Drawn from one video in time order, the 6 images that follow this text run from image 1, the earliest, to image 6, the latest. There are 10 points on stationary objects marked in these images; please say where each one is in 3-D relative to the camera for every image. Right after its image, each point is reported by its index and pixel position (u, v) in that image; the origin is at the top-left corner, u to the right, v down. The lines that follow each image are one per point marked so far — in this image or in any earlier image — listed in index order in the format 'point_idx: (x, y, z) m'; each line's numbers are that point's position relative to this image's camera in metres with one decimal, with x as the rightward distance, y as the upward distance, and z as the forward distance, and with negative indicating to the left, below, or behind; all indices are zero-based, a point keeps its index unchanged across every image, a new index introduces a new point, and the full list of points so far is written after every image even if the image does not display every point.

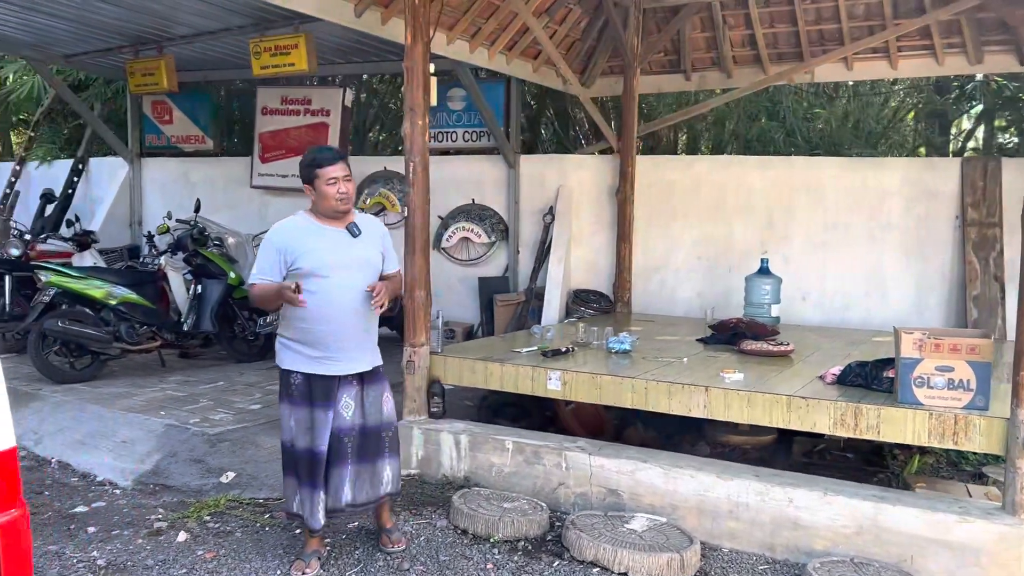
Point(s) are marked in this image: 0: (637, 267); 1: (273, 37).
0: (+1.0, +0.2, +6.9) m
1: (-1.7, +1.8, +6.1) m
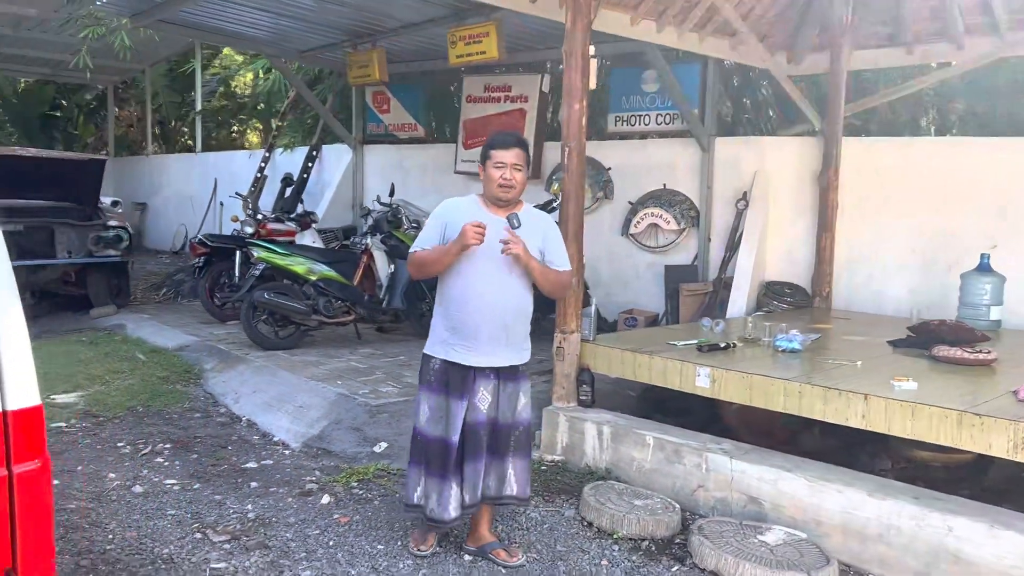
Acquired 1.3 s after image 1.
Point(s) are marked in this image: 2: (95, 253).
0: (+2.4, +0.2, +6.3) m
1: (-0.3, +1.9, +6.3) m
2: (-3.4, +0.3, +7.1) m
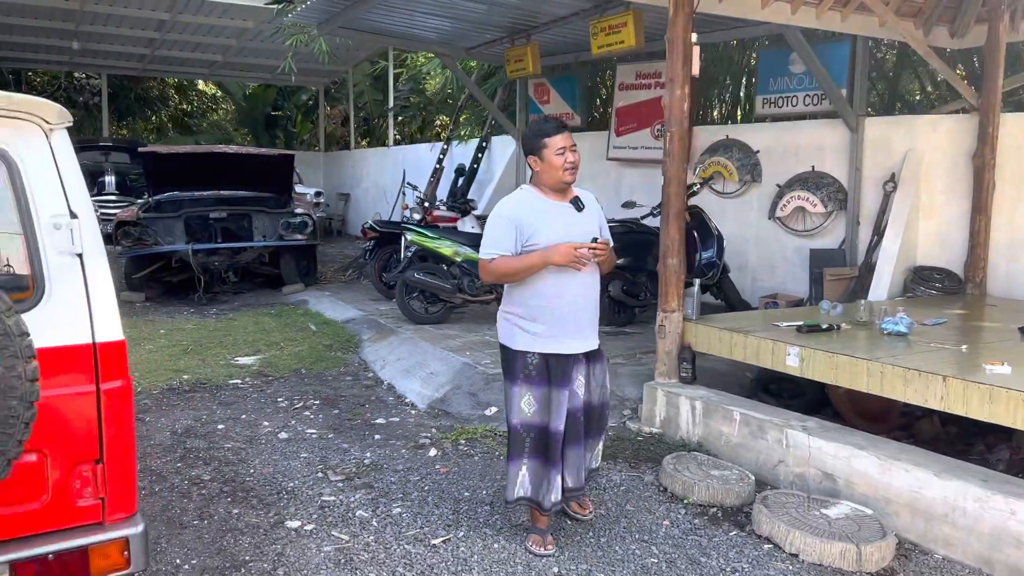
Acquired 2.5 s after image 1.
0: (+3.4, +0.3, +6.0) m
1: (+0.7, +2.0, +6.6) m
2: (-2.1, +0.5, +8.1) m
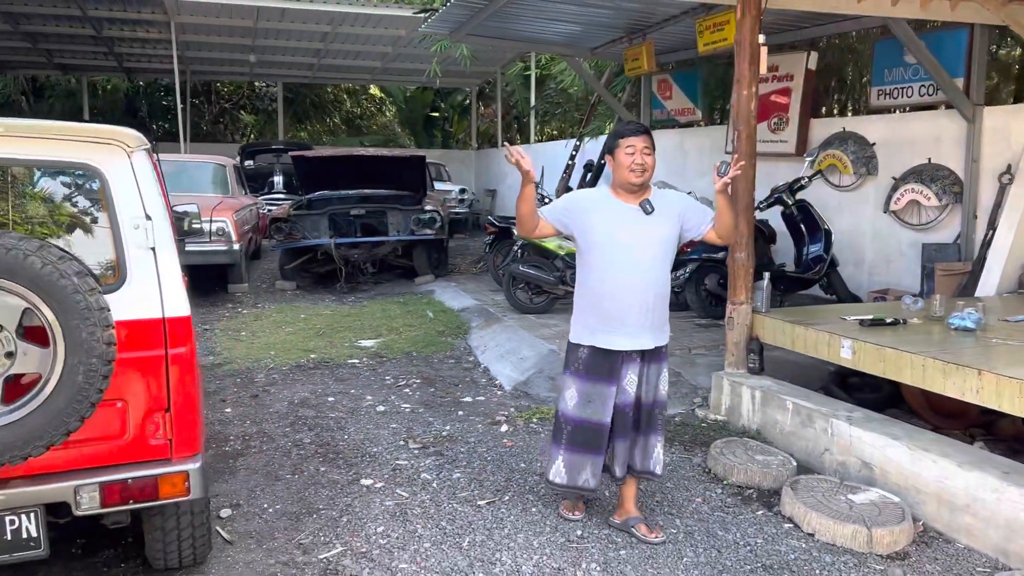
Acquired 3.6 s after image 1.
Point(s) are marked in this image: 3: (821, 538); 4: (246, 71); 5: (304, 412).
0: (+4.0, +0.3, +5.6) m
1: (+1.5, +2.1, +6.7) m
2: (-1.0, +0.6, +8.7) m
3: (+1.2, -0.9, +3.3) m
4: (-5.0, +4.0, +16.3) m
5: (-1.2, -0.7, +5.0) m
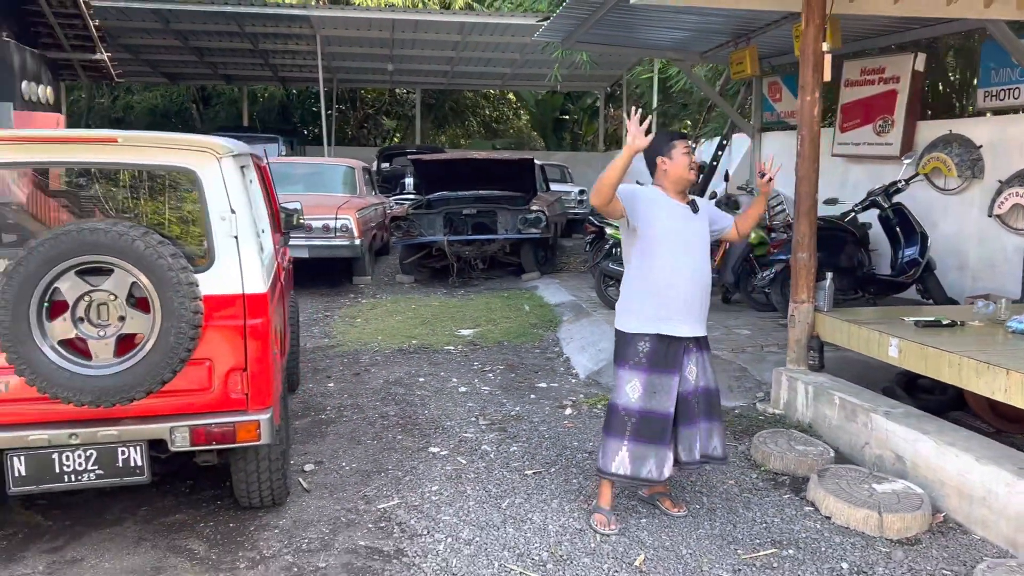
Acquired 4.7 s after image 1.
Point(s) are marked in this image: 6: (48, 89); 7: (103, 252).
0: (+4.5, +0.3, +5.3) m
1: (+2.3, +2.1, +6.8) m
2: (+0.1, +0.6, +9.2) m
3: (+1.3, -0.9, +3.5) m
4: (-2.5, +4.2, +17.3) m
5: (-0.7, -0.6, +5.5) m
6: (-6.0, +2.6, +11.2) m
7: (-1.3, +0.1, +2.8) m
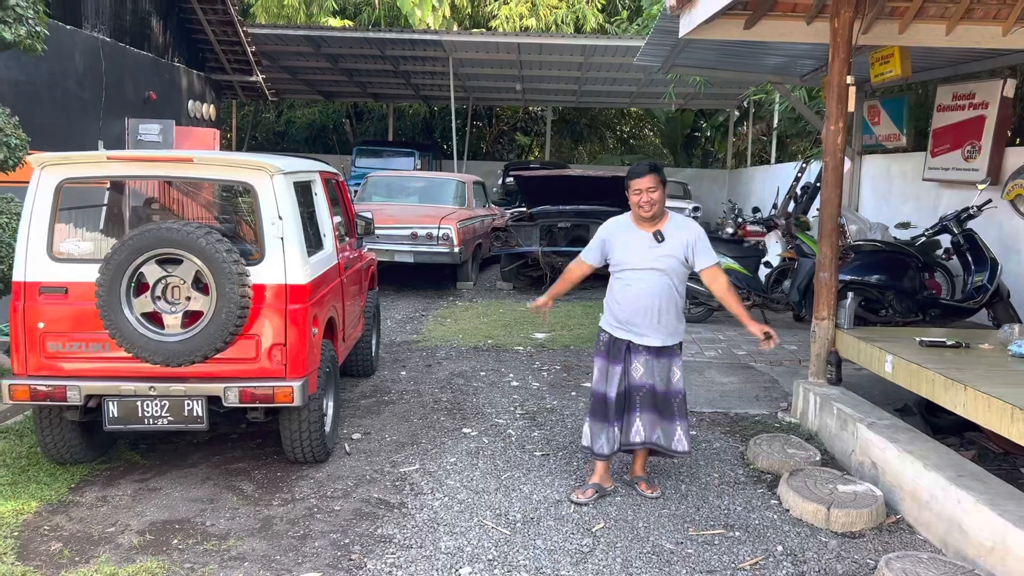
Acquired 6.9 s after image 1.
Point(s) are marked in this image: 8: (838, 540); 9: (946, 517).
0: (+4.8, 0.0, +5.1) m
1: (+2.9, +1.9, +6.9) m
2: (+1.2, +0.5, +9.7) m
3: (+1.2, -1.0, +3.8) m
4: (+0.1, +4.0, +18.1) m
5: (-0.4, -0.7, +6.2) m
6: (-4.4, +2.6, +12.7) m
7: (-1.4, +0.2, +3.6) m
8: (+1.4, -1.0, +3.6) m
9: (+1.7, -0.9, +3.4) m
